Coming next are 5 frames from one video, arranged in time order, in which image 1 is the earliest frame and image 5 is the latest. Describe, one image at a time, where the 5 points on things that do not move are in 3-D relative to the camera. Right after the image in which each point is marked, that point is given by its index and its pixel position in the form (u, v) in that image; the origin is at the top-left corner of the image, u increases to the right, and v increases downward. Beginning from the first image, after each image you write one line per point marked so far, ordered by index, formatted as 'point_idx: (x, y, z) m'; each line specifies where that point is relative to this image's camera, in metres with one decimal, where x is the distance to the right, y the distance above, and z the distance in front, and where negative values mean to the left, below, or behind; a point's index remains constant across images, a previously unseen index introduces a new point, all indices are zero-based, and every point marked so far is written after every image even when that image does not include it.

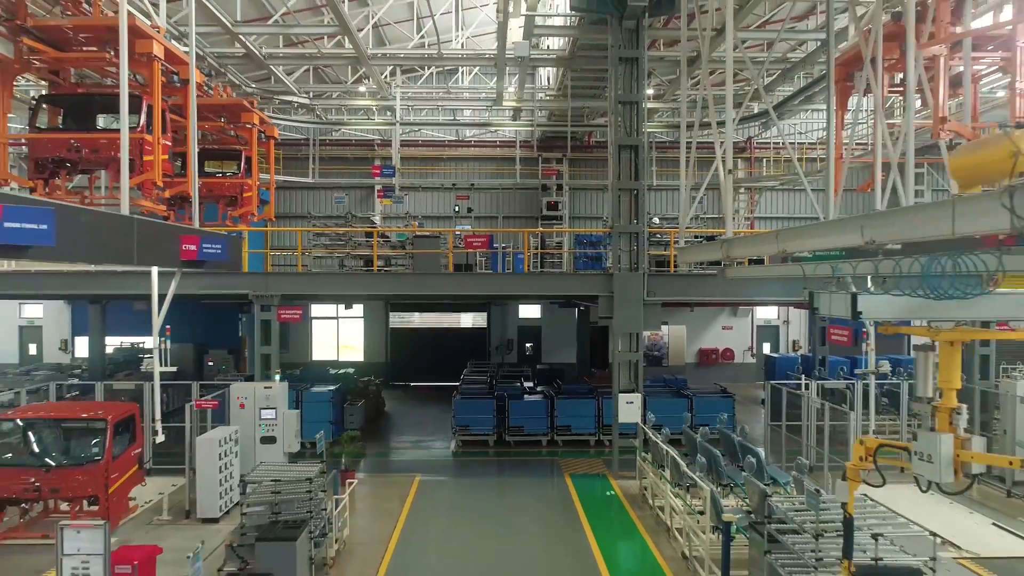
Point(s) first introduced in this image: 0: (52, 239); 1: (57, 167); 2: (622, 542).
0: (-4.1, +0.4, +4.7) m
1: (-8.4, +2.2, +9.7) m
2: (+1.9, -4.3, +8.9) m
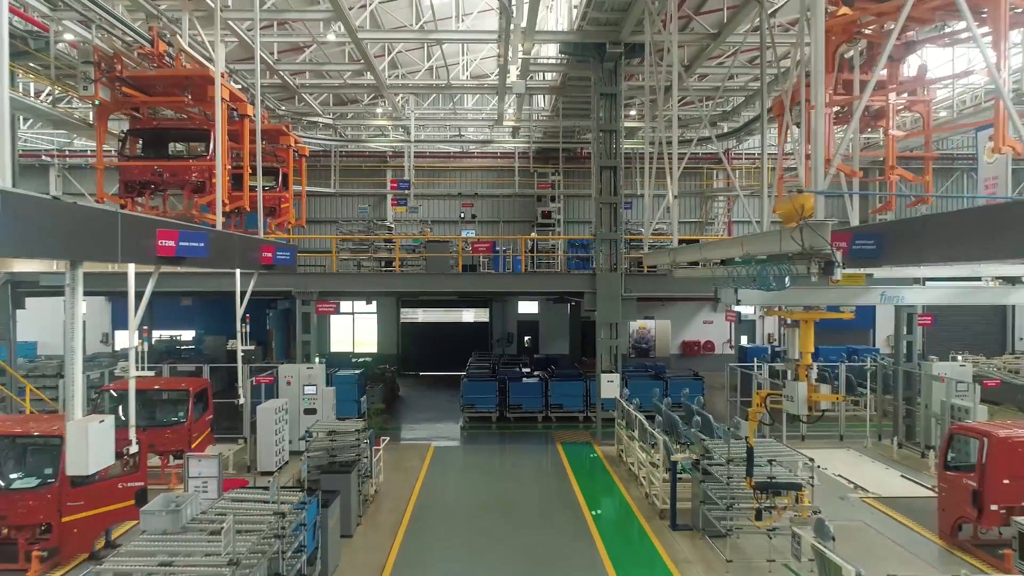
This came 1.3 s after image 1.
0: (-4.1, +0.5, +6.9) m
1: (-8.4, +2.3, +11.9) m
2: (+1.9, -4.3, +11.1) m
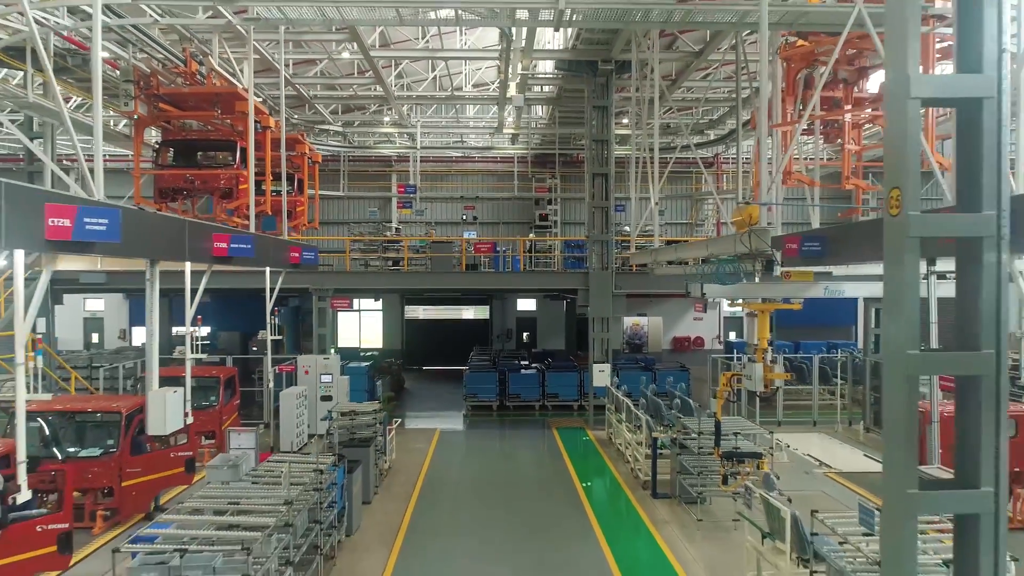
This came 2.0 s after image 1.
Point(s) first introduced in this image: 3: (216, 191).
0: (-4.1, +0.5, +8.0) m
1: (-8.4, +2.4, +13.0) m
2: (+1.9, -4.2, +12.3) m
3: (-7.3, +2.4, +12.8) m
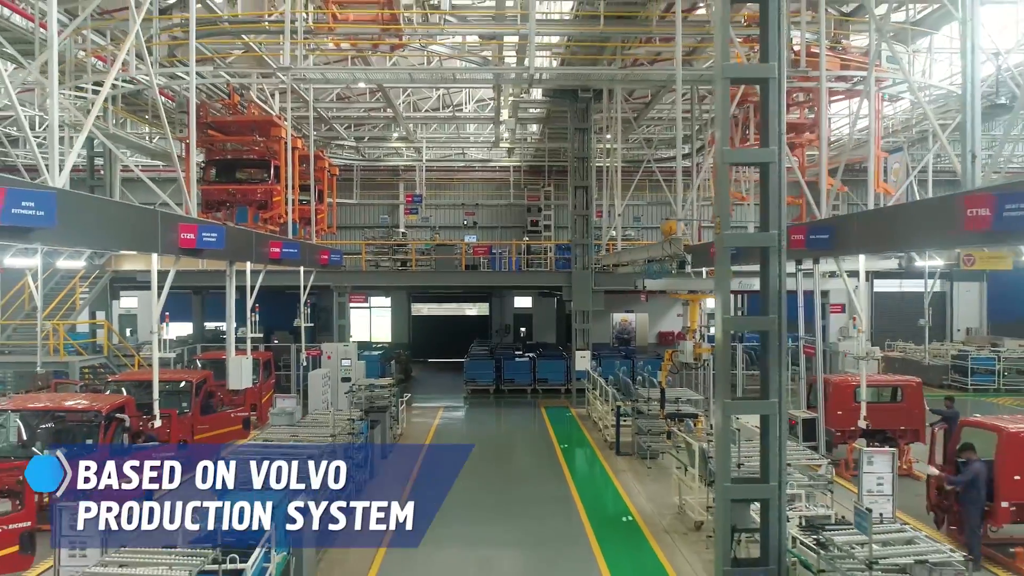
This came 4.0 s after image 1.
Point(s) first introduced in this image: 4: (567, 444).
0: (-4.4, +0.6, +10.3) m
1: (-8.7, +2.4, +15.4) m
2: (+1.7, -4.1, +14.5) m
3: (-7.5, +2.5, +15.2) m
4: (+1.4, -4.1, +13.7) m
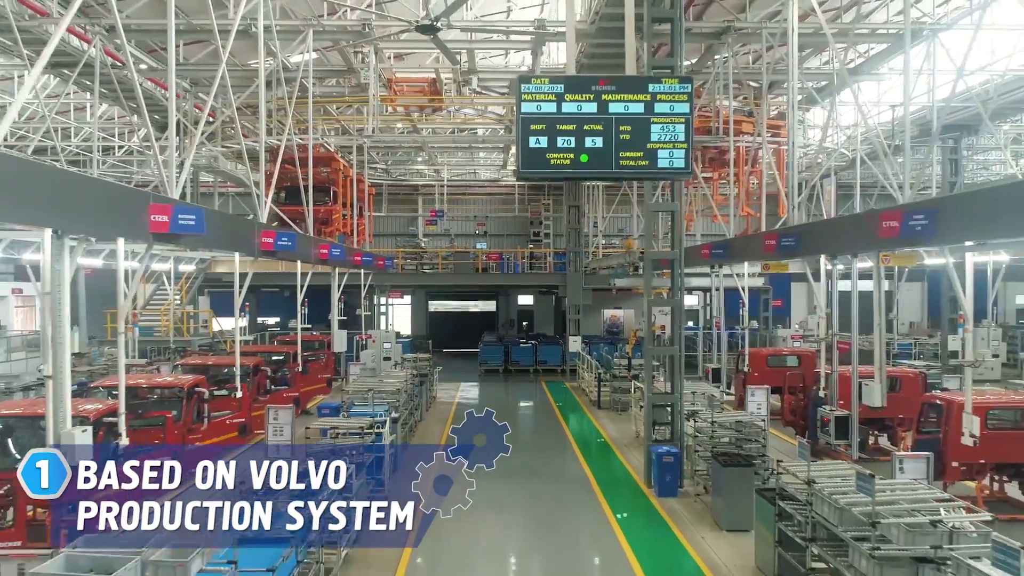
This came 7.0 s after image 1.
0: (-4.1, +0.7, +14.5) m
1: (-8.4, +2.5, +19.6) m
2: (+1.9, -4.0, +18.8) m
3: (-7.2, +2.5, +19.4) m
4: (+1.7, -4.0, +17.9) m
